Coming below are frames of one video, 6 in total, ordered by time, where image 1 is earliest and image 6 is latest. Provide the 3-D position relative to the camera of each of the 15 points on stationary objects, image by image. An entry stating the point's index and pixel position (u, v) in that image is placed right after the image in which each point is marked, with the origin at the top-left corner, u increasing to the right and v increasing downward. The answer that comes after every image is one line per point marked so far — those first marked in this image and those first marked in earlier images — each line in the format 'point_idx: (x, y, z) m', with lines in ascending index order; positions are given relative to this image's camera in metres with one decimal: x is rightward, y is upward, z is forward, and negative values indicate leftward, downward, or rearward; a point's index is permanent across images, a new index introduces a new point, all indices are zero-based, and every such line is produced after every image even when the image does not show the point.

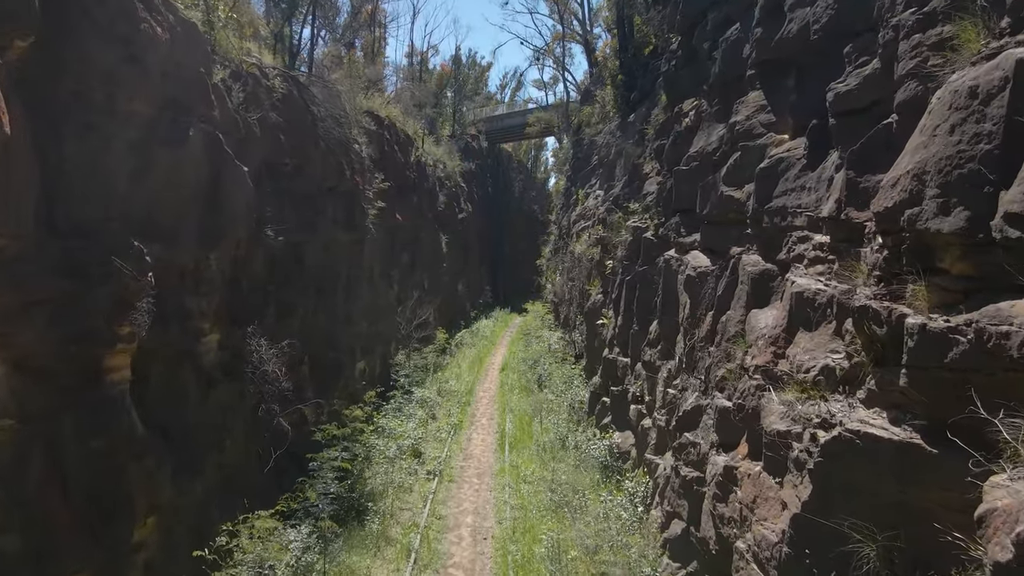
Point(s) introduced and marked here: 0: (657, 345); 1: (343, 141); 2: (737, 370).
0: (+2.6, -1.0, +12.2) m
1: (-4.1, +3.5, +16.4) m
2: (+2.6, -1.0, +7.9) m
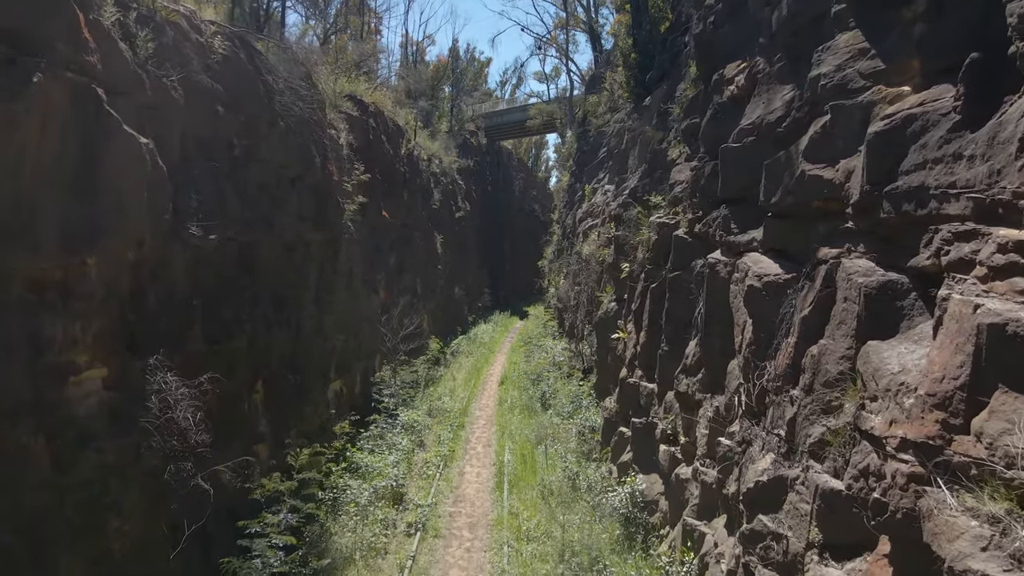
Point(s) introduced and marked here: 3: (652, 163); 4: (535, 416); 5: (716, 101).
0: (+2.6, -1.2, +9.6) m
1: (-4.1, +3.4, +13.7) m
2: (+2.6, -1.1, +5.2) m
3: (+3.1, +2.8, +15.3) m
4: (+0.6, -3.6, +19.1) m
5: (+3.2, +2.9, +10.8) m
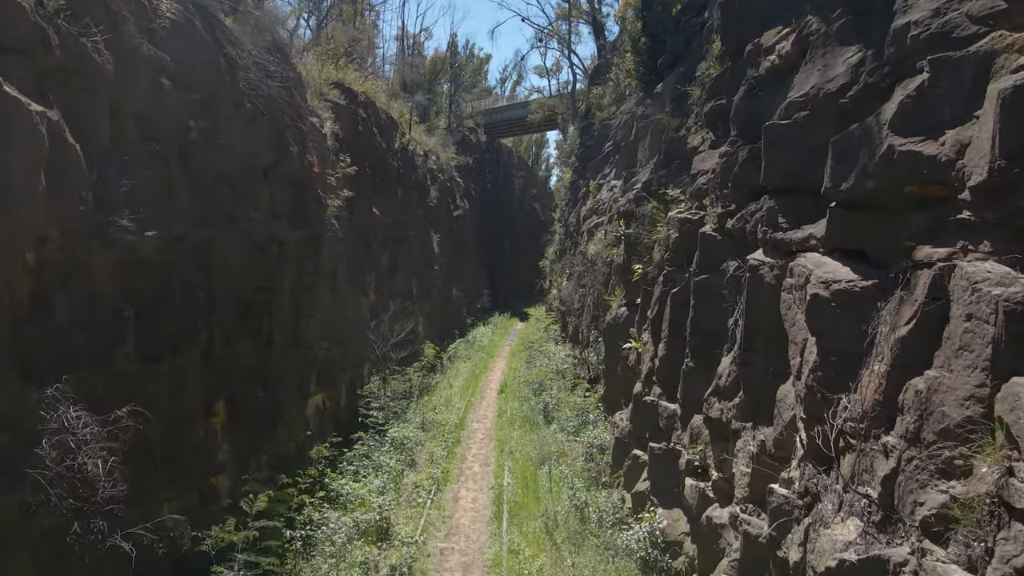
0: (+2.6, -1.3, +8.0) m
1: (-4.1, +3.3, +12.2) m
2: (+2.6, -1.2, +3.7) m
3: (+3.1, +2.7, +13.7) m
4: (+0.6, -3.7, +17.6) m
5: (+3.2, +2.9, +9.2) m
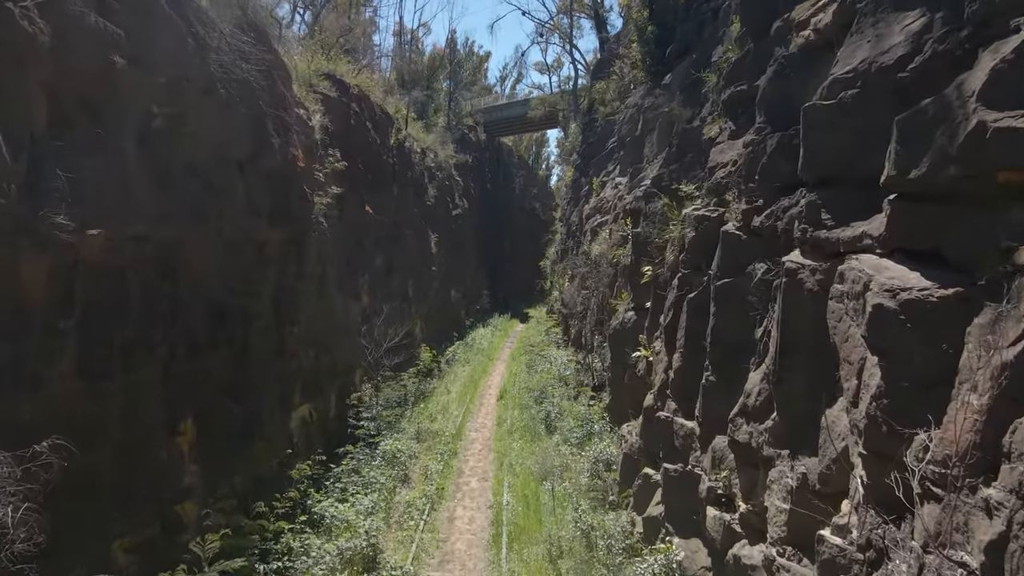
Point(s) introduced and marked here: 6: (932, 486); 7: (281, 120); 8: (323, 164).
0: (+2.6, -1.3, +7.0) m
1: (-4.1, +3.2, +11.2) m
2: (+2.6, -1.3, +2.6) m
3: (+3.1, +2.6, +12.7) m
4: (+0.6, -3.7, +16.5) m
5: (+3.2, +2.8, +8.2) m
6: (+2.5, -1.2, +4.1) m
7: (-4.1, +3.0, +12.1) m
8: (-4.2, +2.8, +15.3) m
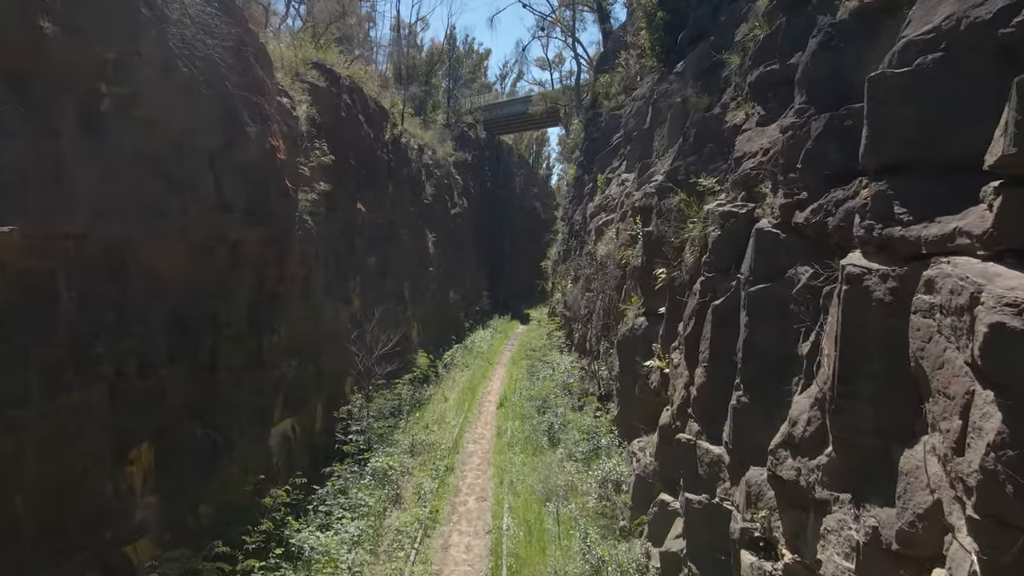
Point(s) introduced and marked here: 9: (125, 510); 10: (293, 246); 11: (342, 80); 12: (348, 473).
0: (+2.6, -1.4, +5.8) m
1: (-4.1, +3.1, +10.0) m
2: (+2.6, -1.3, +1.5) m
3: (+3.1, +2.6, +11.6) m
4: (+0.7, -3.8, +15.4) m
5: (+3.2, +2.7, +7.0) m
6: (+2.5, -1.3, +3.0) m
7: (-4.1, +2.9, +11.0) m
8: (-4.2, +2.7, +14.2) m
9: (-4.3, -2.5, +7.7) m
10: (-4.0, +0.8, +12.3) m
11: (-4.8, +5.9, +19.4) m
12: (-3.2, -3.7, +13.6) m
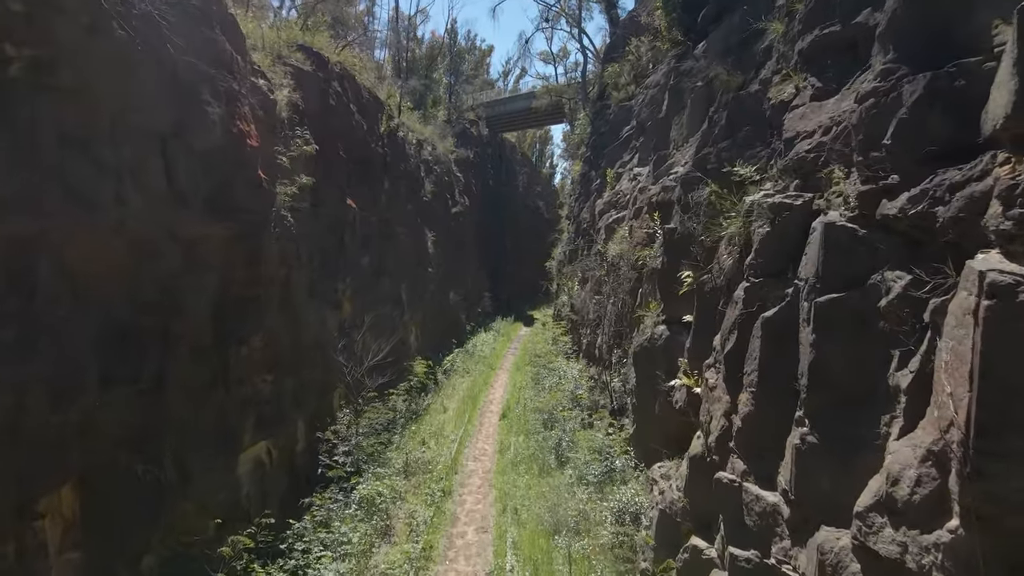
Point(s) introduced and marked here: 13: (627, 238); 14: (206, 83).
0: (+2.6, -1.5, +4.3) m
1: (-4.0, +3.1, +8.5) m
2: (+2.6, -1.4, 0.0) m
3: (+3.2, +2.5, +10.0) m
4: (+0.7, -3.9, +13.9) m
5: (+3.3, +2.6, +5.5) m
6: (+2.6, -1.4, +1.4) m
7: (-4.0, +2.8, +9.5) m
8: (-4.2, +2.6, +12.7) m
9: (-4.2, -2.5, +6.2) m
10: (-3.9, +0.7, +10.8) m
11: (-4.7, +5.8, +17.9) m
12: (-3.2, -3.8, +12.1) m
13: (+2.7, +1.2, +16.4) m
14: (-4.0, +2.7, +8.9) m
